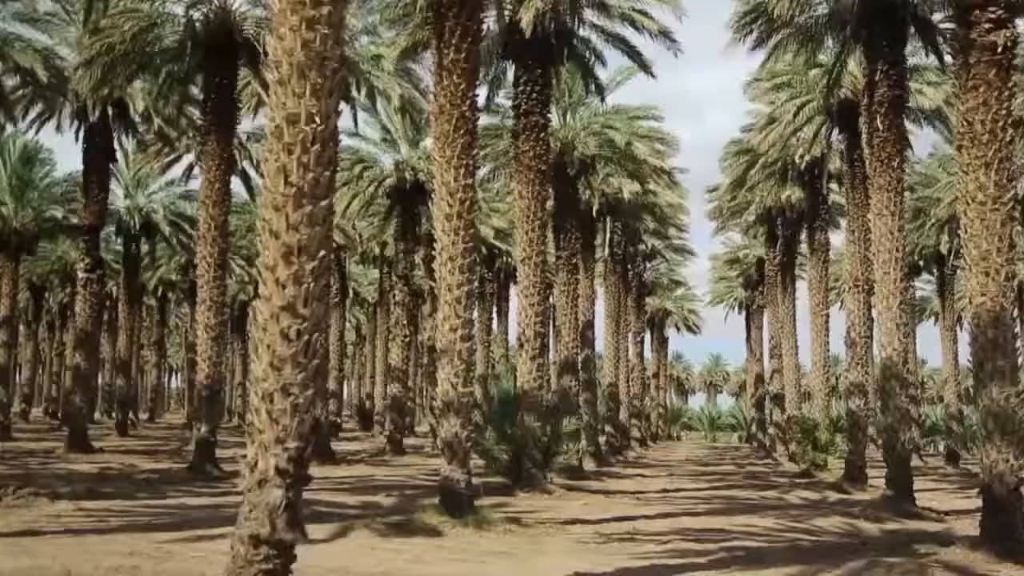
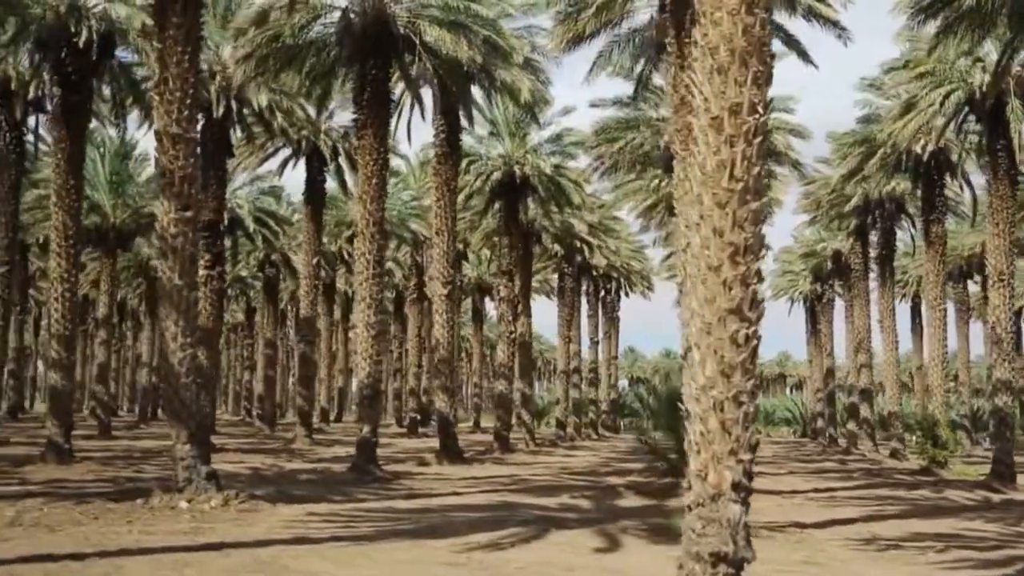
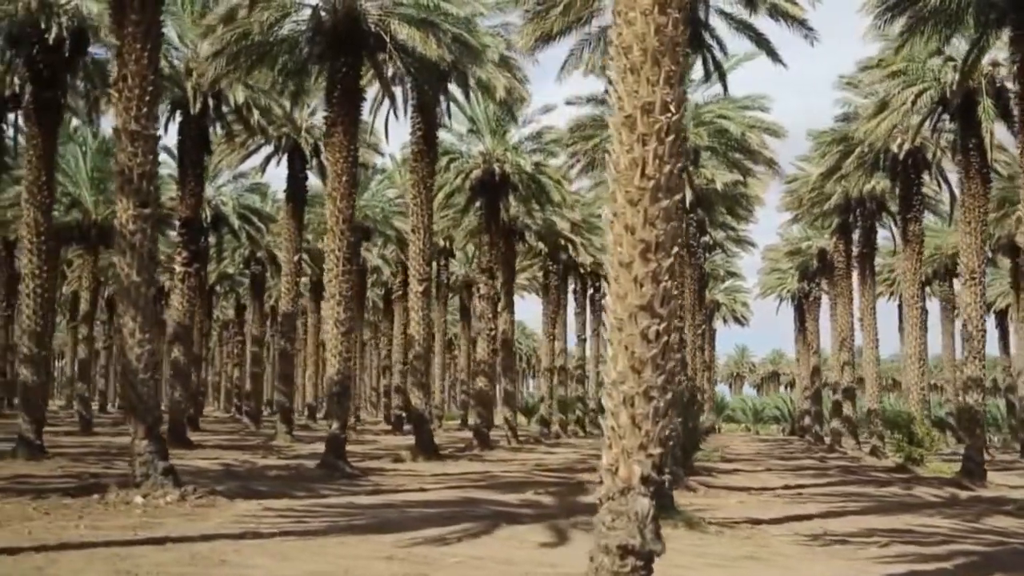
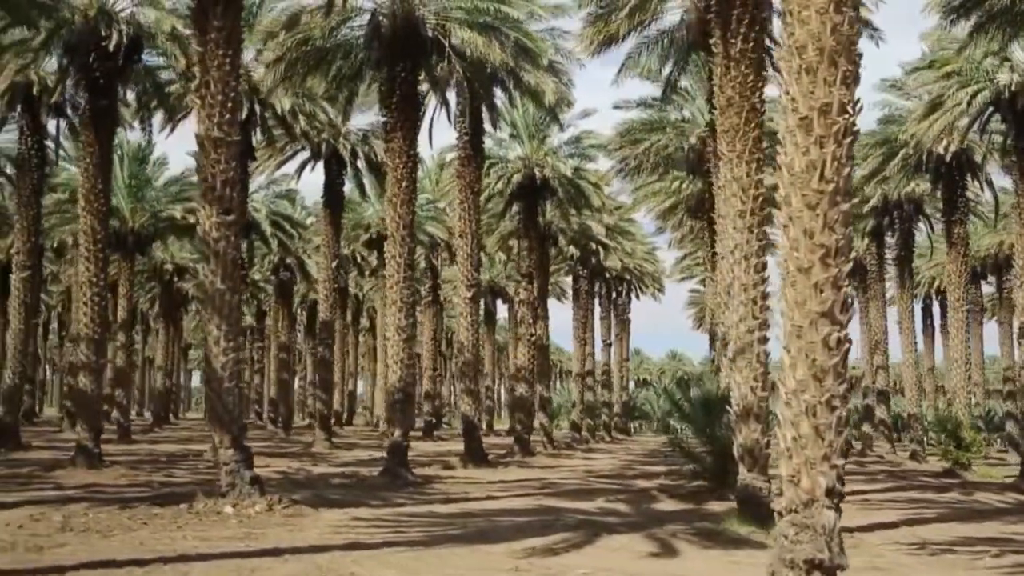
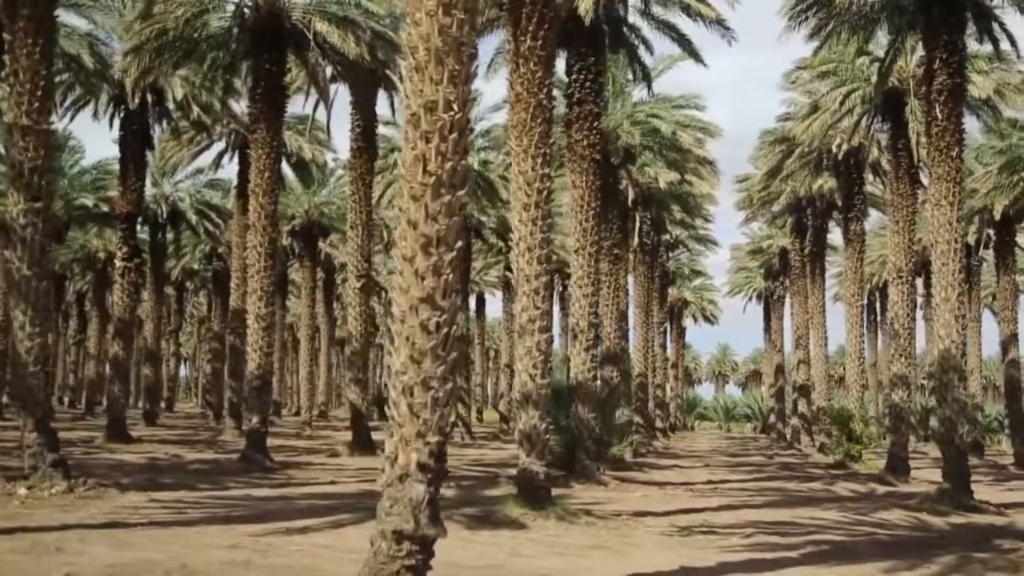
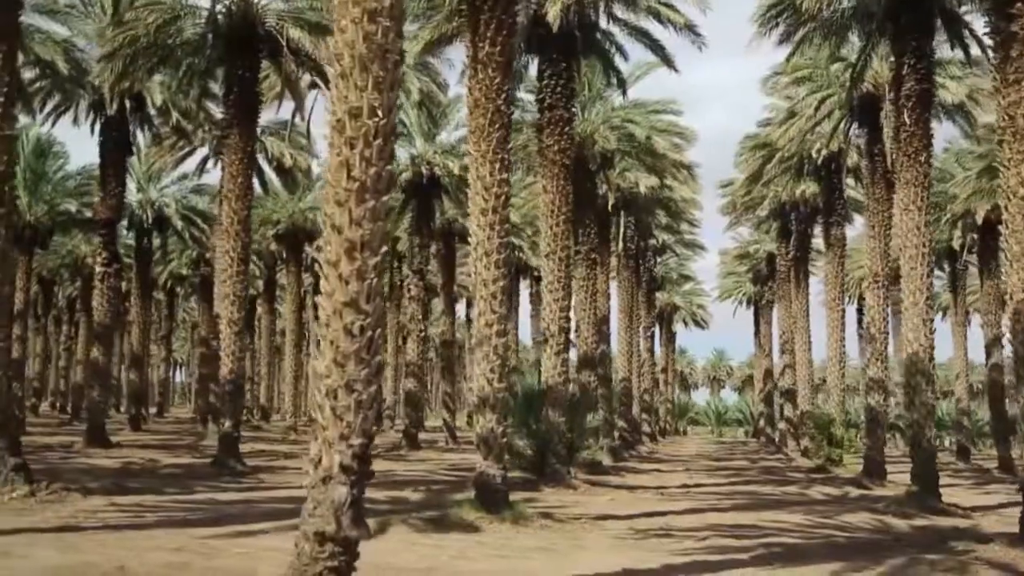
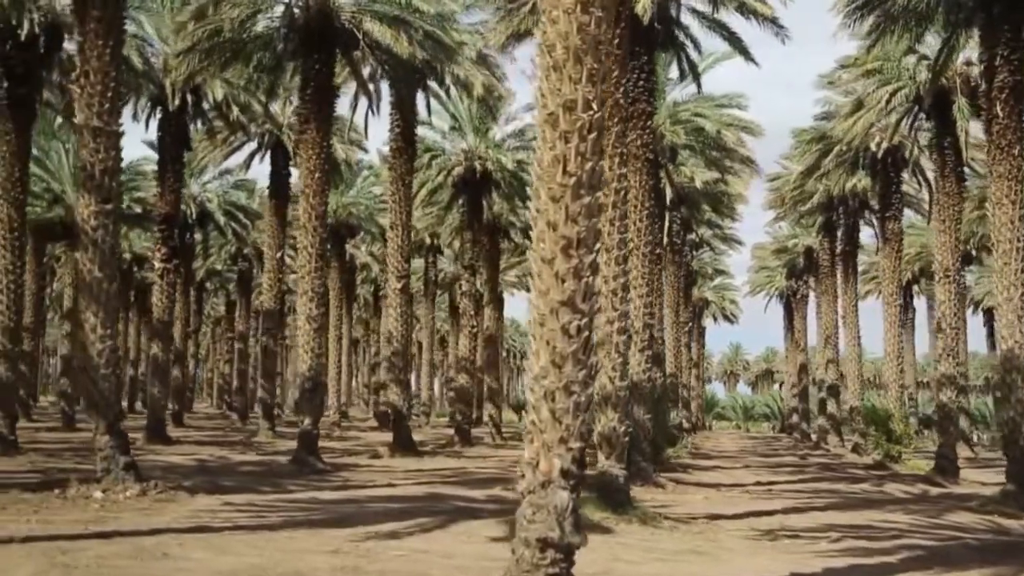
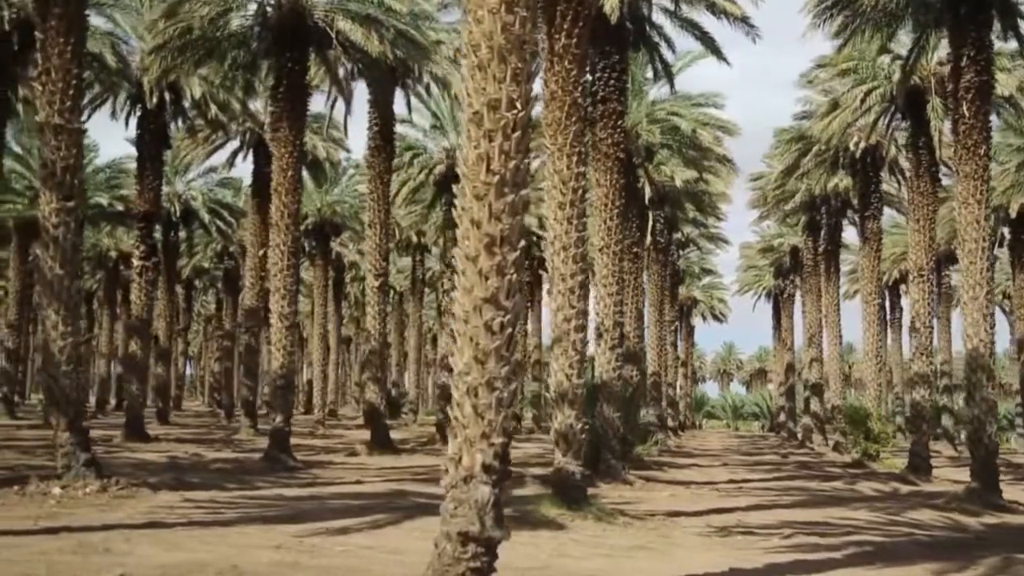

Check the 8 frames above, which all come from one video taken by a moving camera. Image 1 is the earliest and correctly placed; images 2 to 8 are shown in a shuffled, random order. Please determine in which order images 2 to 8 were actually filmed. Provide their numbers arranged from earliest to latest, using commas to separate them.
6, 5, 8, 7, 3, 2, 4
